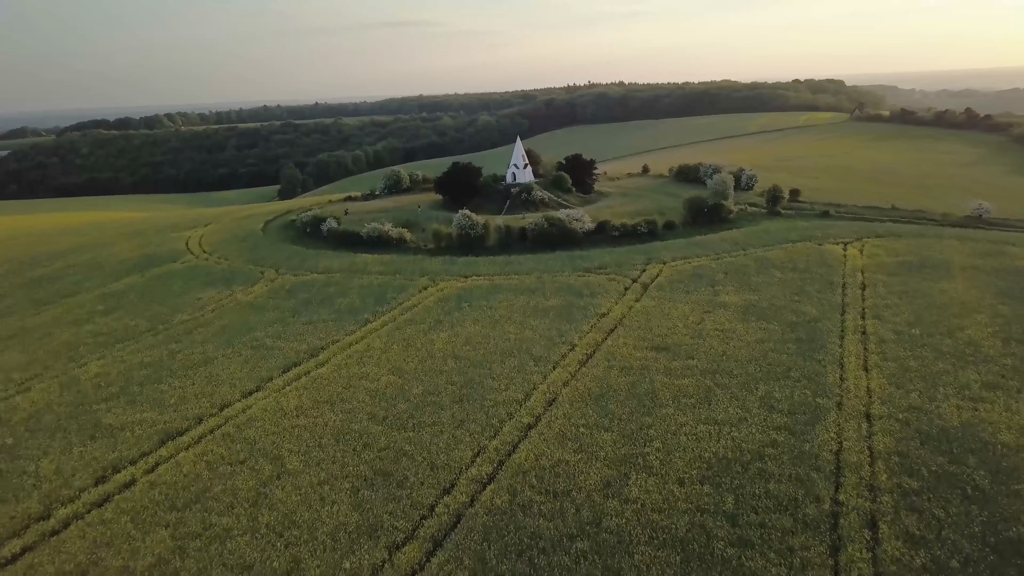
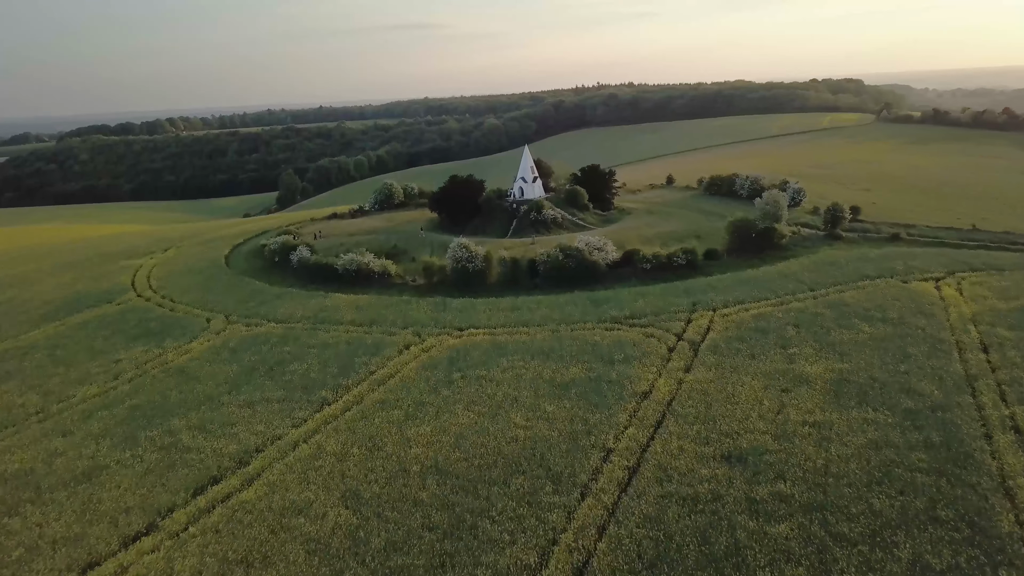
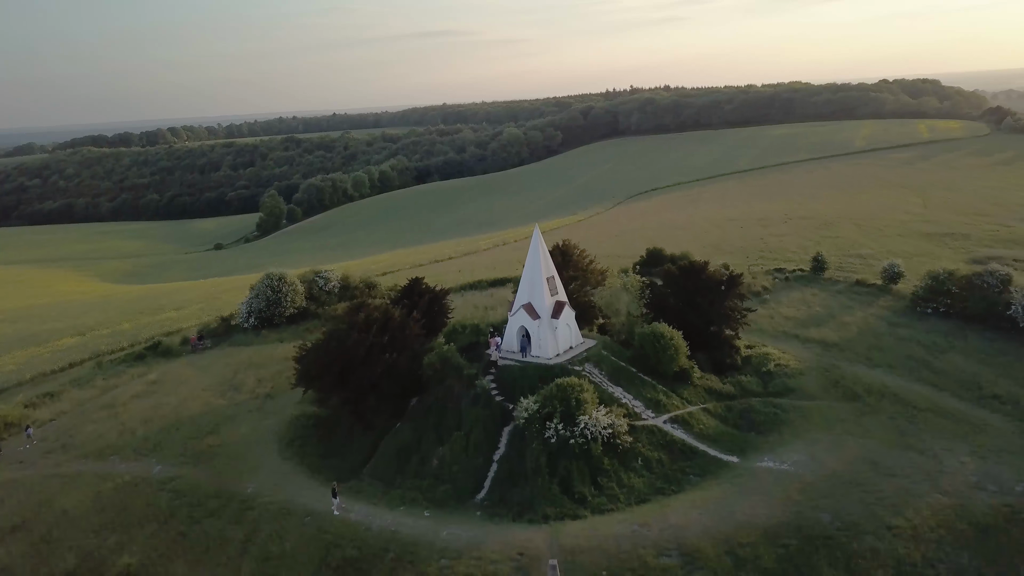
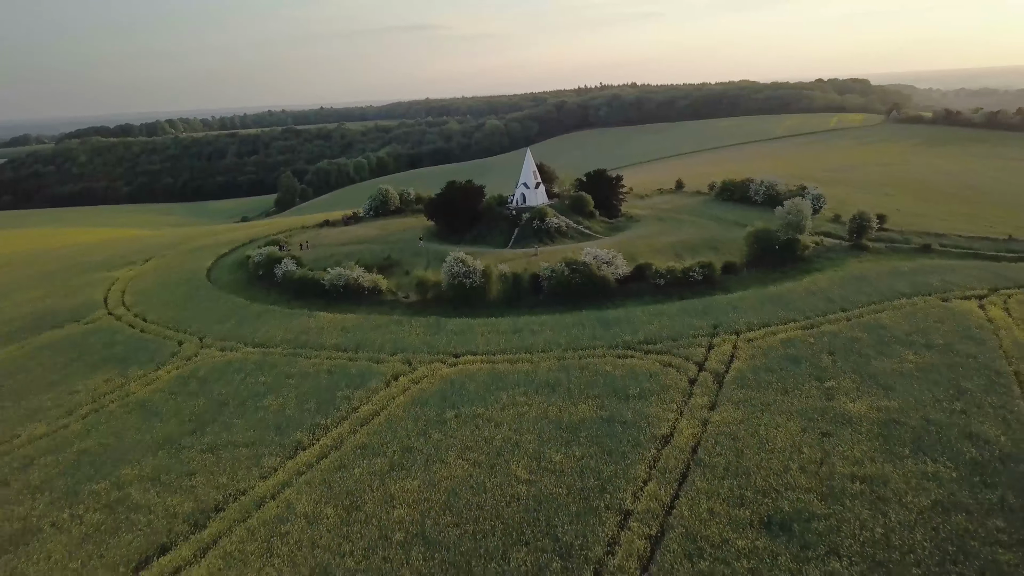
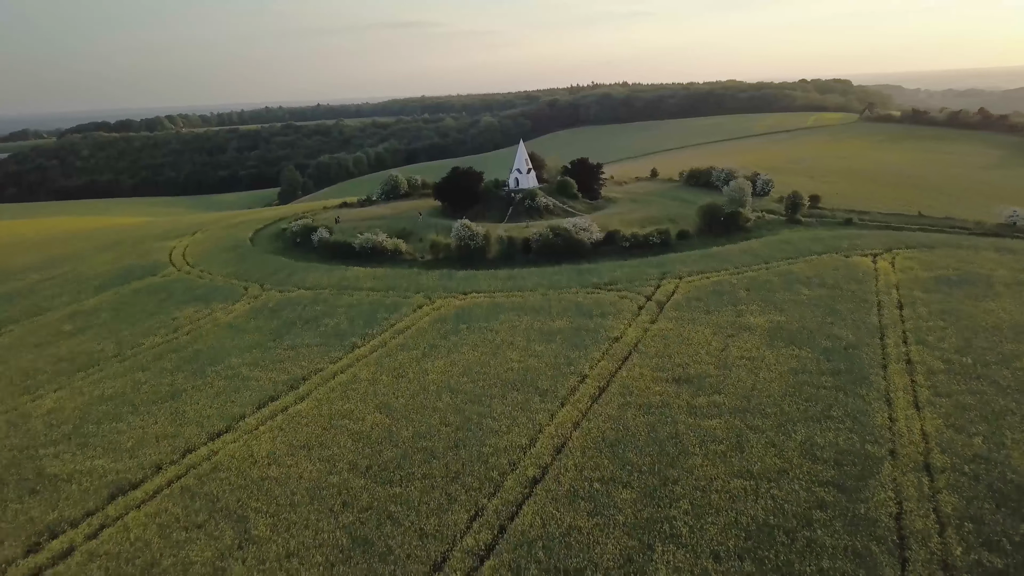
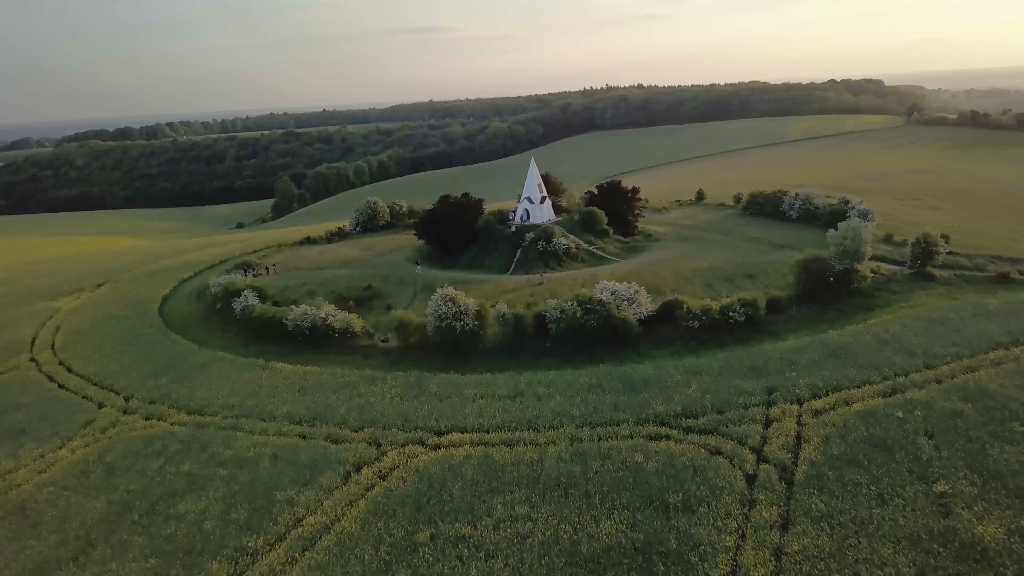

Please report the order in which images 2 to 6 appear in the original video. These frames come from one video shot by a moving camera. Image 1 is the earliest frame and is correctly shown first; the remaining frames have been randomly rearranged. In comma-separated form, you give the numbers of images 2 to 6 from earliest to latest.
5, 2, 4, 6, 3
